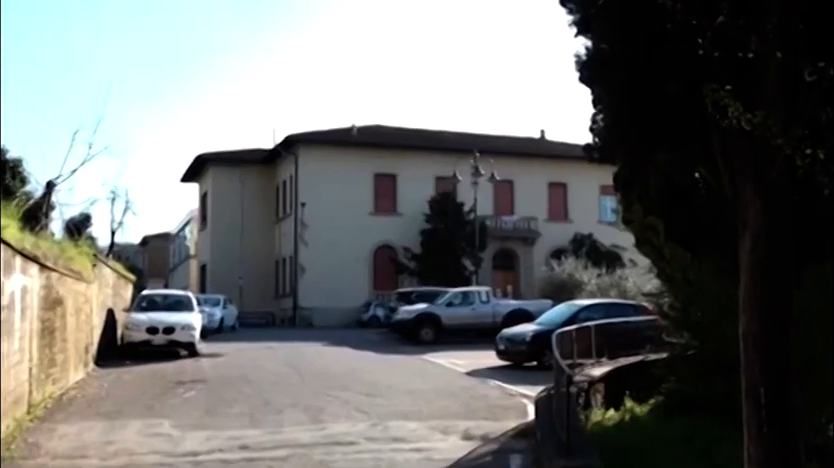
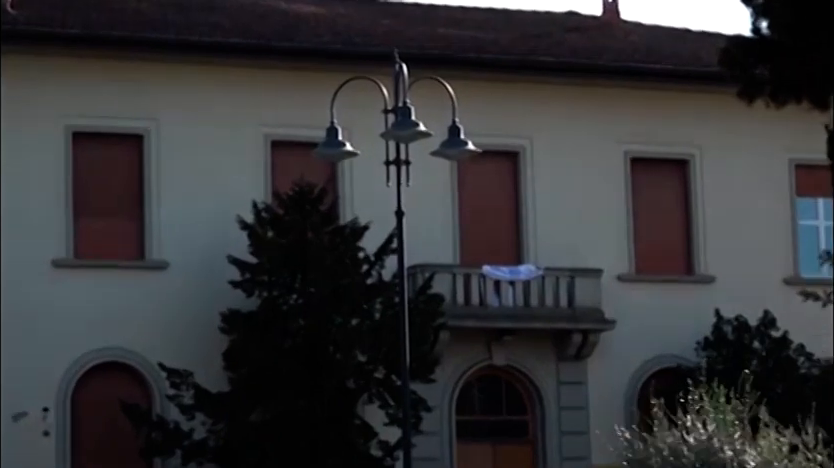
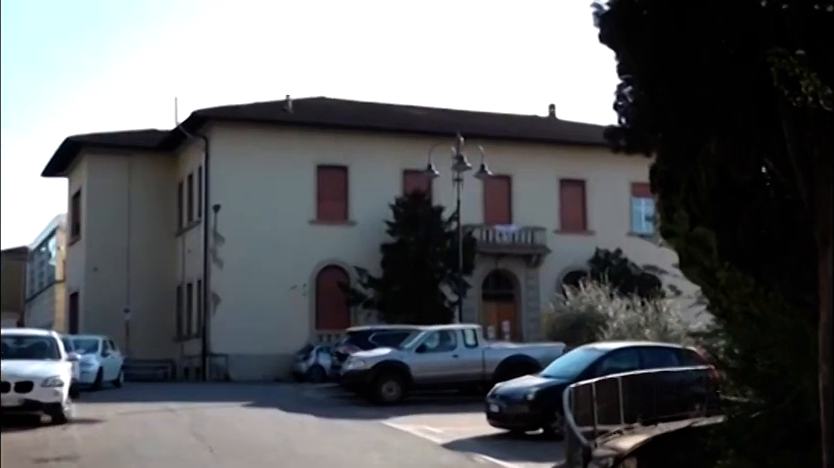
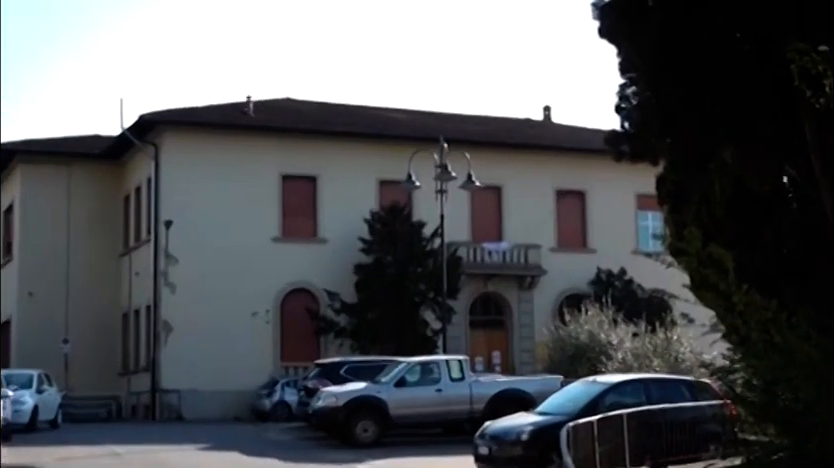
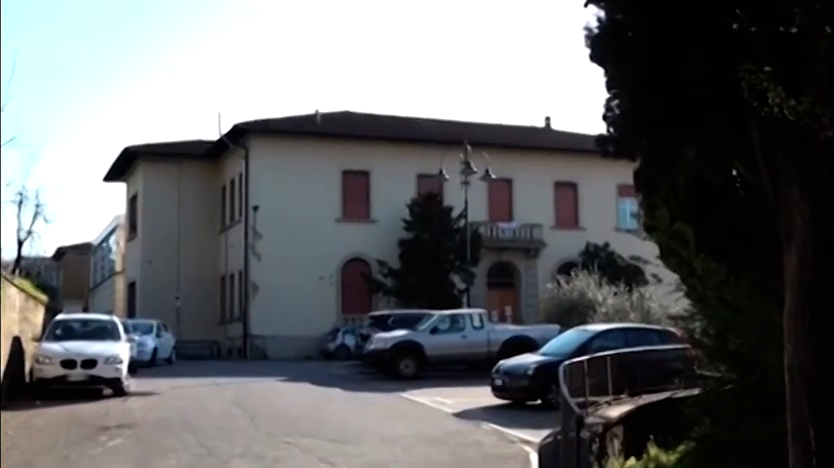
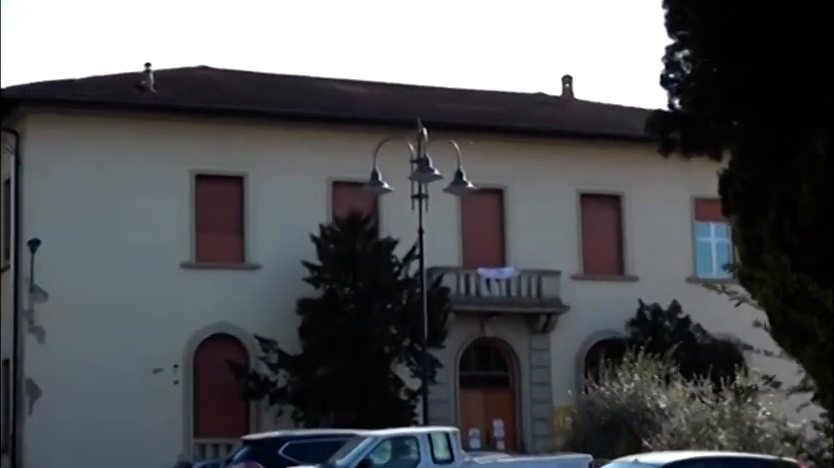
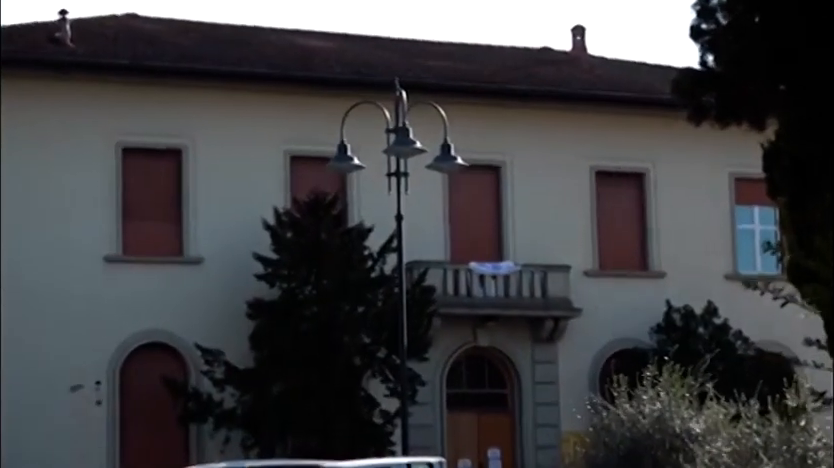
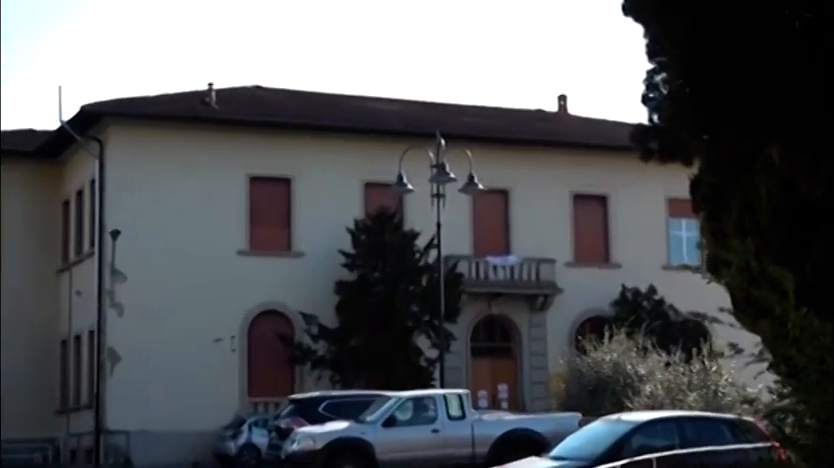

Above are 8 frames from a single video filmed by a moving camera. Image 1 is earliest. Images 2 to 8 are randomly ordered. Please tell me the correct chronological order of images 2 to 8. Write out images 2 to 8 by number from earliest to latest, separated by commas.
5, 3, 4, 8, 6, 7, 2
